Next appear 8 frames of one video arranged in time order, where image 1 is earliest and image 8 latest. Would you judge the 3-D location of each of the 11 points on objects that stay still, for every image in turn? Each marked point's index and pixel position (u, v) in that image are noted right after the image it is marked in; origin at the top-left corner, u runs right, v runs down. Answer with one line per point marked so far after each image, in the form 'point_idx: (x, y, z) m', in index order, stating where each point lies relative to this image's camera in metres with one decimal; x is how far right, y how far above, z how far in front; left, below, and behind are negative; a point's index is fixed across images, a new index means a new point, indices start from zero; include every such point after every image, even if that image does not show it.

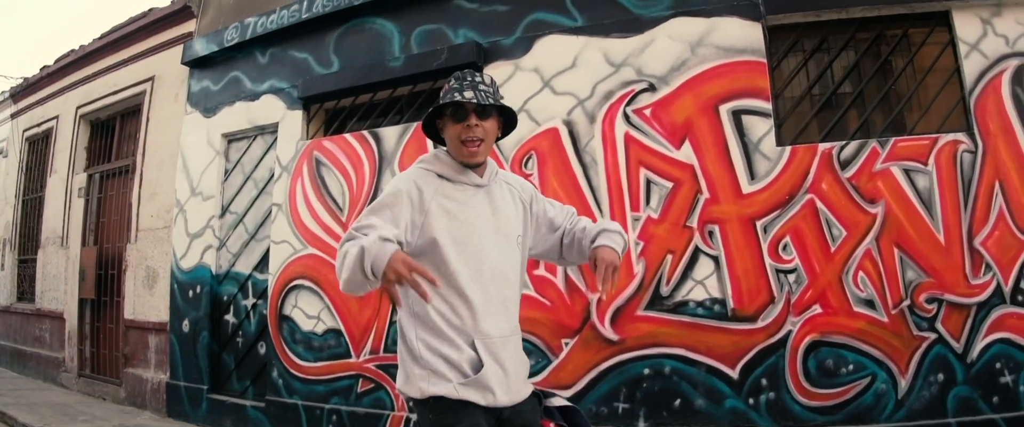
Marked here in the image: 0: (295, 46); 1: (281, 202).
0: (-1.7, +1.2, +4.8) m
1: (-1.7, +0.1, +4.6) m
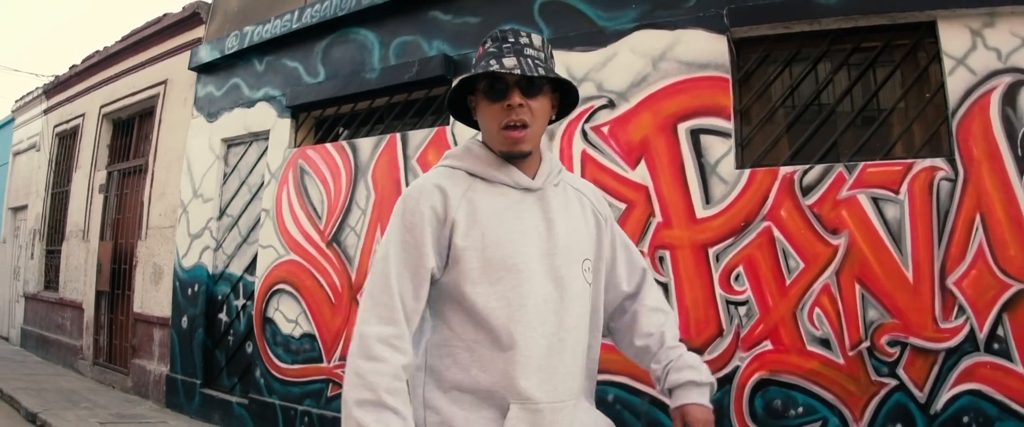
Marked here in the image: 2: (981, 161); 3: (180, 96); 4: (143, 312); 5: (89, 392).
0: (-1.8, +1.2, +4.9) m
1: (-1.8, 0.0, +4.7) m
2: (+2.4, +0.3, +3.2) m
3: (-2.8, +1.0, +5.4) m
4: (-3.0, -0.8, +5.1) m
5: (-3.4, -1.4, +5.1) m
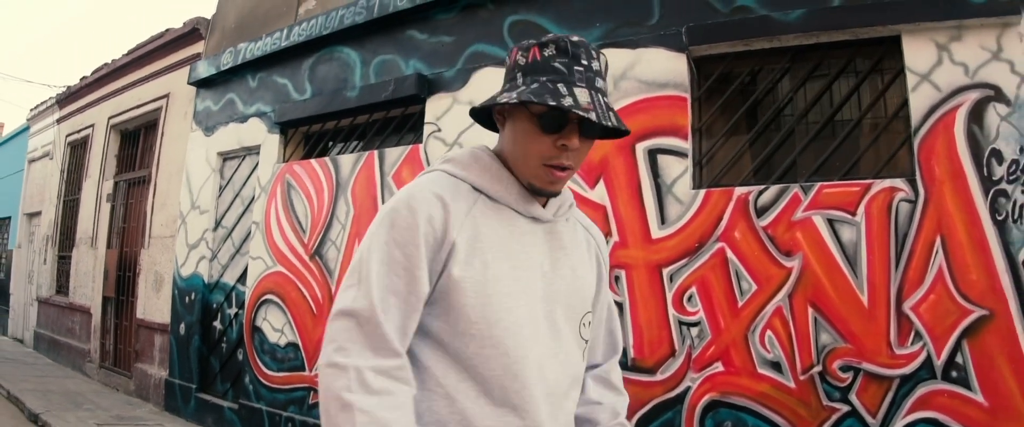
0: (-1.9, +1.1, +5.1) m
1: (-2.0, -0.1, +4.9) m
2: (+2.1, +0.2, +3.1) m
3: (-2.9, +0.9, +5.6) m
4: (-3.1, -0.9, +5.4) m
5: (-3.5, -1.5, +5.3) m
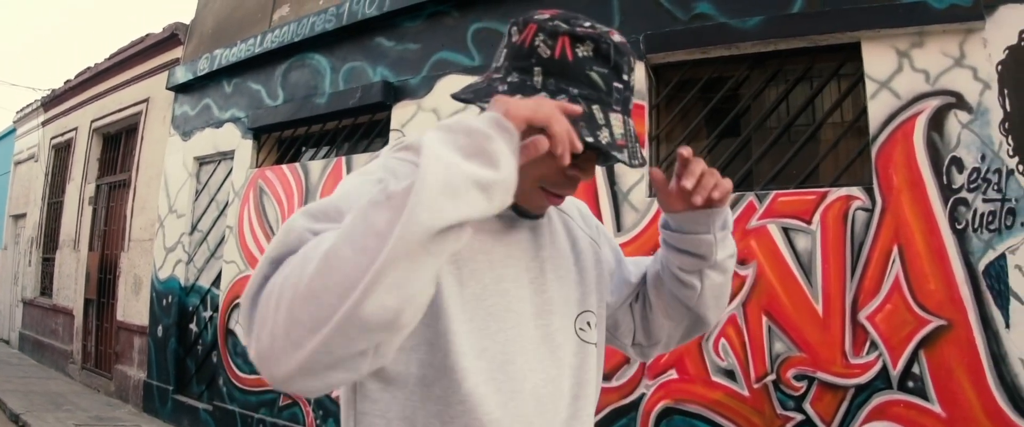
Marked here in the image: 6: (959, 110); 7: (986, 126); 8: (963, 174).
0: (-2.1, +1.1, +5.1) m
1: (-2.2, -0.1, +4.9) m
2: (+1.9, +0.1, +3.1) m
3: (-3.1, +0.9, +5.6) m
4: (-3.3, -0.9, +5.4) m
5: (-3.7, -1.6, +5.4) m
6: (+2.2, +0.5, +3.1) m
7: (+2.3, +0.4, +3.1) m
8: (+2.2, +0.2, +3.1) m
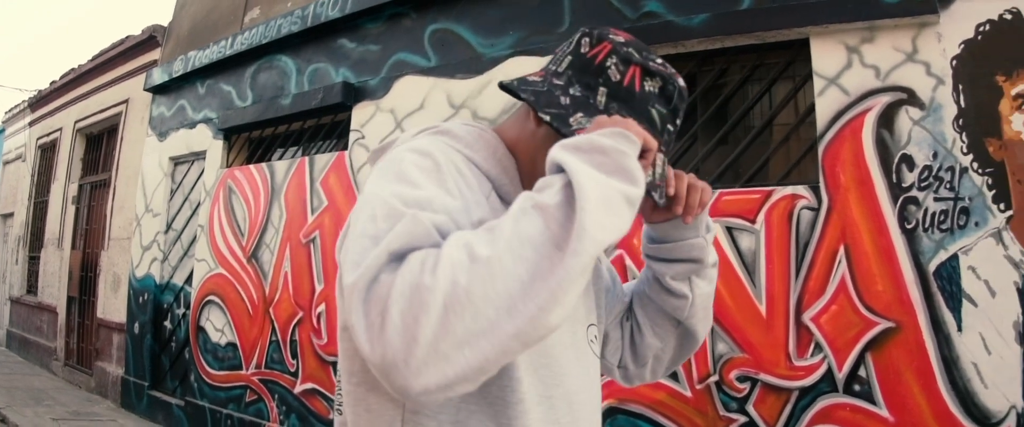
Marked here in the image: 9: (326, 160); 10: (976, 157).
0: (-2.3, +1.1, +5.2) m
1: (-2.4, -0.1, +5.0) m
2: (+1.6, +0.1, +3.0) m
3: (-3.3, +0.9, +5.7) m
4: (-3.6, -0.9, +5.5) m
5: (-4.0, -1.5, +5.5) m
6: (+1.9, +0.5, +3.0) m
7: (+2.0, +0.4, +3.0) m
8: (+1.9, +0.2, +3.0) m
9: (-1.3, +0.4, +4.4) m
10: (+2.2, +0.3, +2.9) m
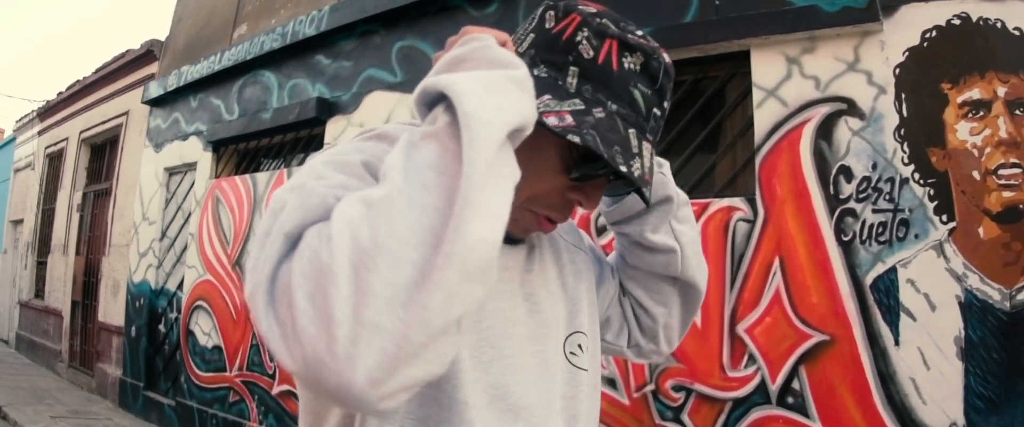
0: (-2.5, +1.0, +5.4) m
1: (-2.6, -0.1, +5.2) m
2: (+1.3, +0.1, +3.0) m
3: (-3.5, +0.8, +5.9) m
4: (-3.7, -1.0, +5.8) m
5: (-4.1, -1.6, +5.8) m
6: (+1.6, +0.5, +3.0) m
7: (+1.7, +0.4, +3.0) m
8: (+1.6, +0.1, +3.0) m
9: (-1.5, +0.3, +4.5) m
10: (+1.9, +0.2, +2.9) m
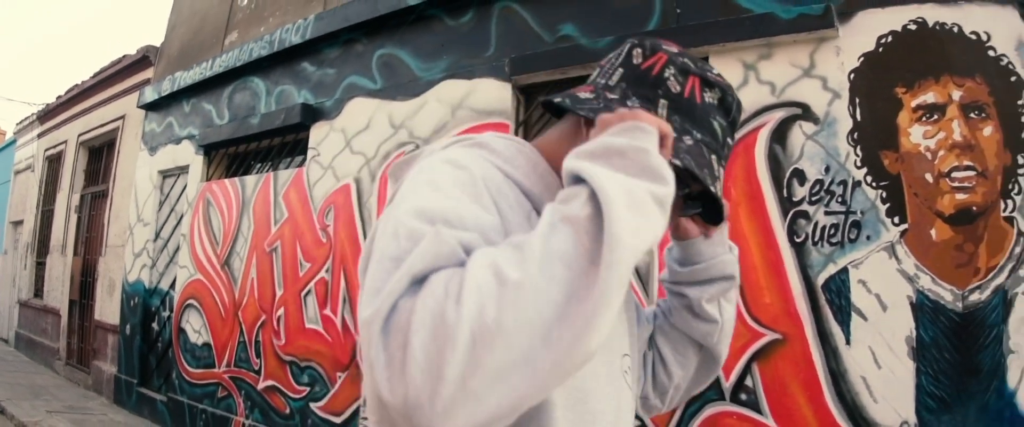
0: (-2.7, +1.0, +5.5) m
1: (-2.8, -0.2, +5.3) m
2: (+1.1, +0.1, +3.1) m
3: (-3.6, +0.8, +6.1) m
4: (-3.8, -1.0, +6.0) m
5: (-4.3, -1.6, +6.0) m
6: (+1.4, +0.4, +3.1) m
7: (+1.5, +0.4, +3.0) m
8: (+1.4, +0.1, +3.1) m
9: (-1.7, +0.3, +4.7) m
10: (+1.7, +0.2, +3.0) m
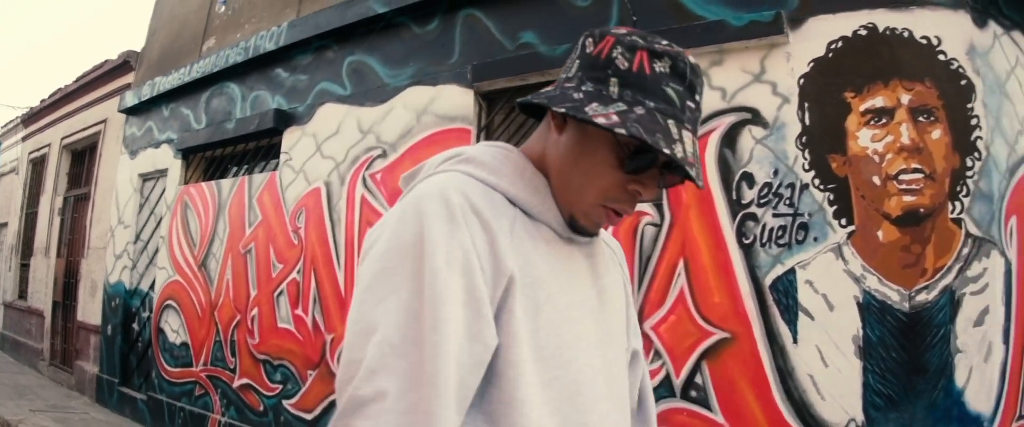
0: (-2.9, +1.0, +5.6) m
1: (-3.0, -0.2, +5.4) m
2: (+0.9, 0.0, +3.2) m
3: (-3.9, +0.8, +6.2) m
4: (-4.1, -1.0, +6.0) m
5: (-4.5, -1.7, +6.1) m
6: (+1.2, +0.4, +3.2) m
7: (+1.3, +0.4, +3.1) m
8: (+1.2, +0.1, +3.1) m
9: (-1.9, +0.3, +4.7) m
10: (+1.5, +0.2, +3.0) m
